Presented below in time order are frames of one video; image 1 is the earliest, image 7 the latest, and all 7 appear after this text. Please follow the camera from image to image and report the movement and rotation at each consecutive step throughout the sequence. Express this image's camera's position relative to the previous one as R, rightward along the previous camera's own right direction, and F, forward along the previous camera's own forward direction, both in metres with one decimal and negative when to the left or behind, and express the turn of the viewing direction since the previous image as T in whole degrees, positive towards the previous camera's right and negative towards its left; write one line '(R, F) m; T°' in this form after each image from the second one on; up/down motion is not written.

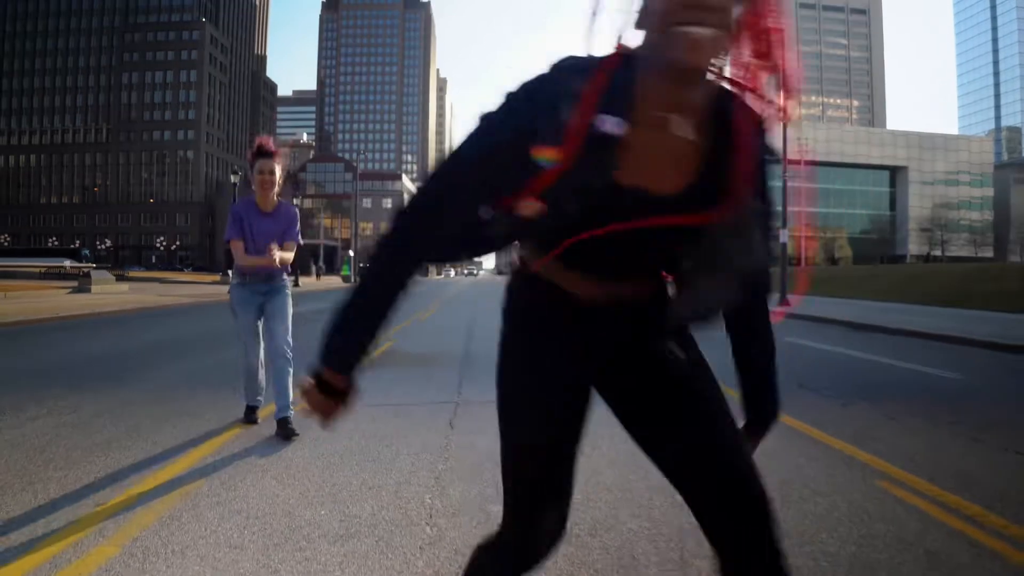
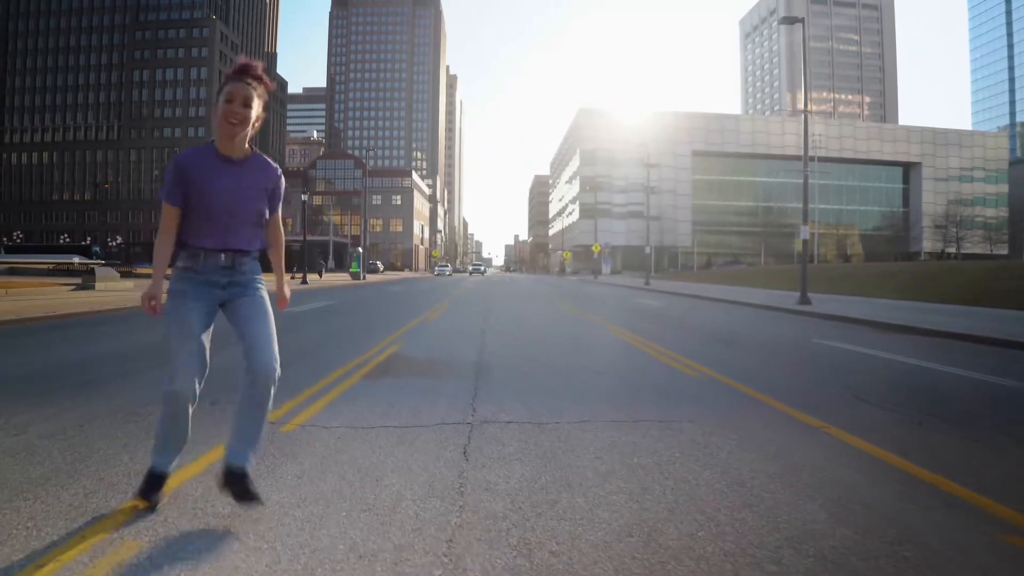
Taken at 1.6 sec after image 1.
(-0.1, +0.6) m; -1°
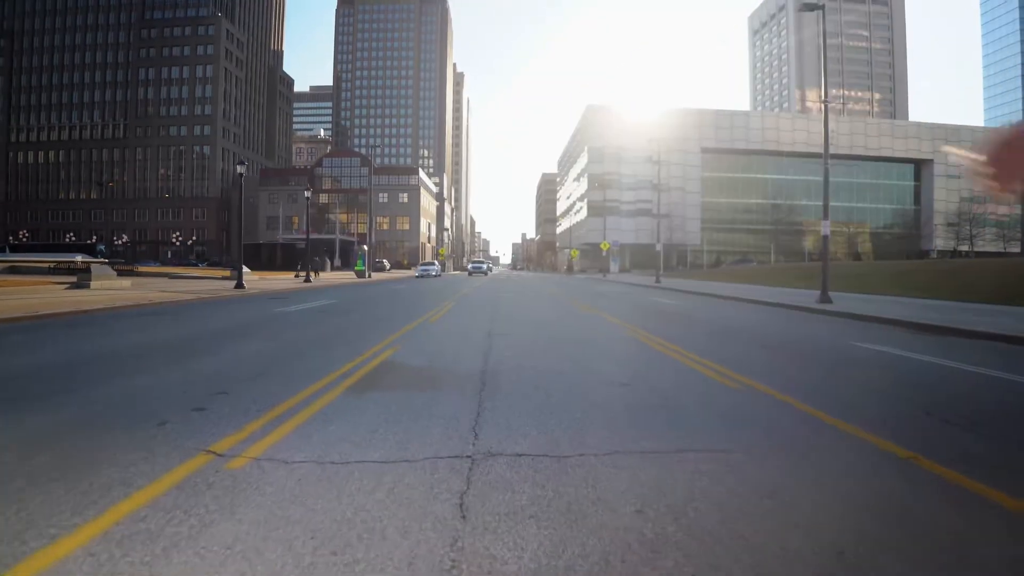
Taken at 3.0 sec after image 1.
(0.0, +0.7) m; -1°
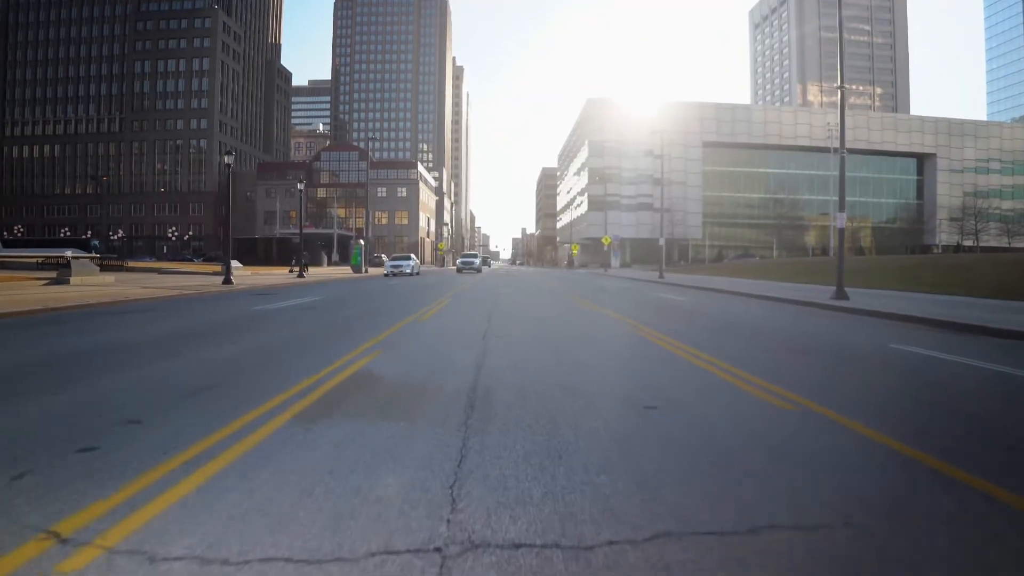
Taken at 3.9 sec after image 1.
(0.0, +1.0) m; 0°
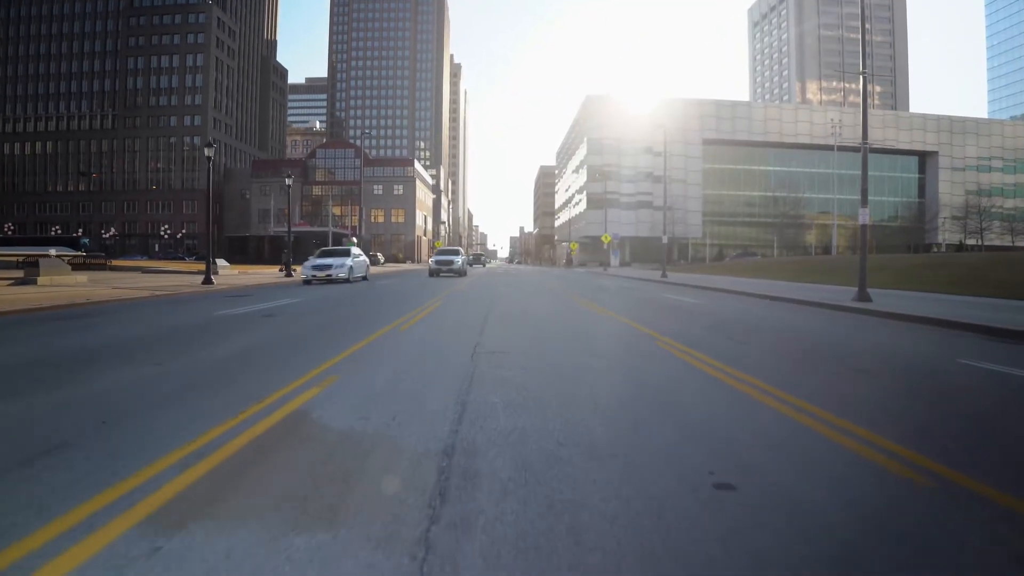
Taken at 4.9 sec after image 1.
(0.0, +1.3) m; 0°
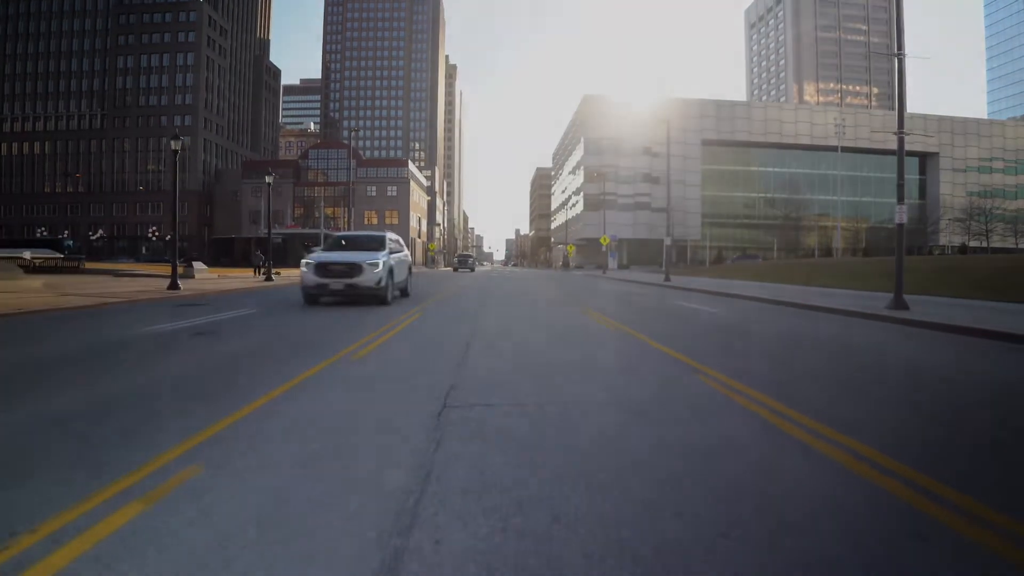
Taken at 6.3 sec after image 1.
(0.0, +1.8) m; 0°
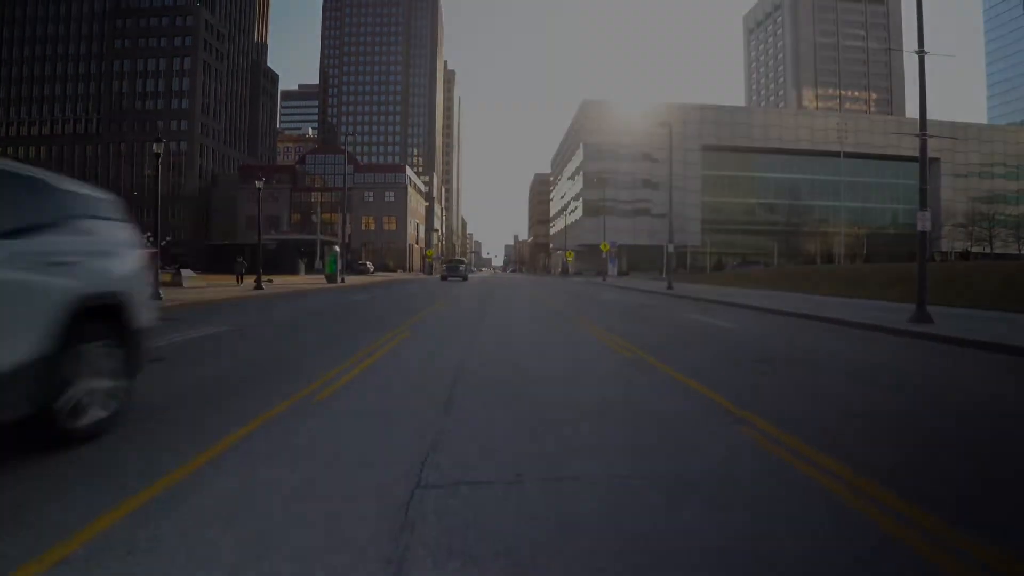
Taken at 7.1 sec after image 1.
(0.0, +0.9) m; 0°
